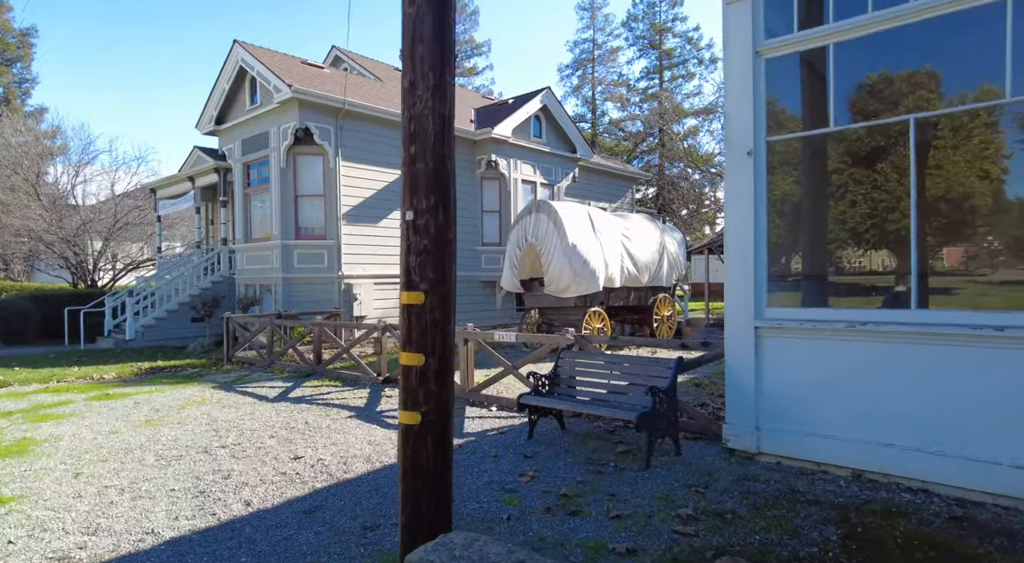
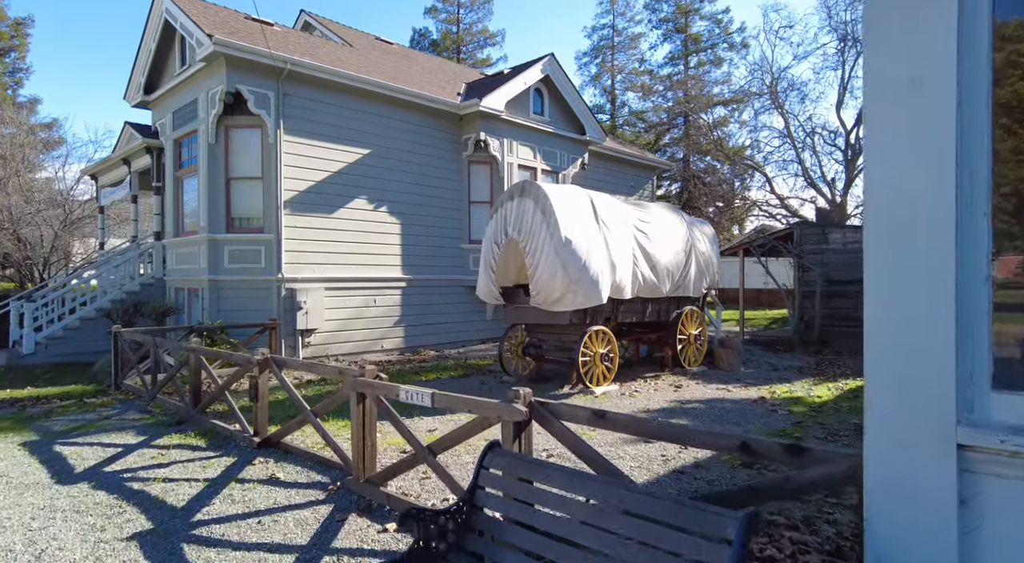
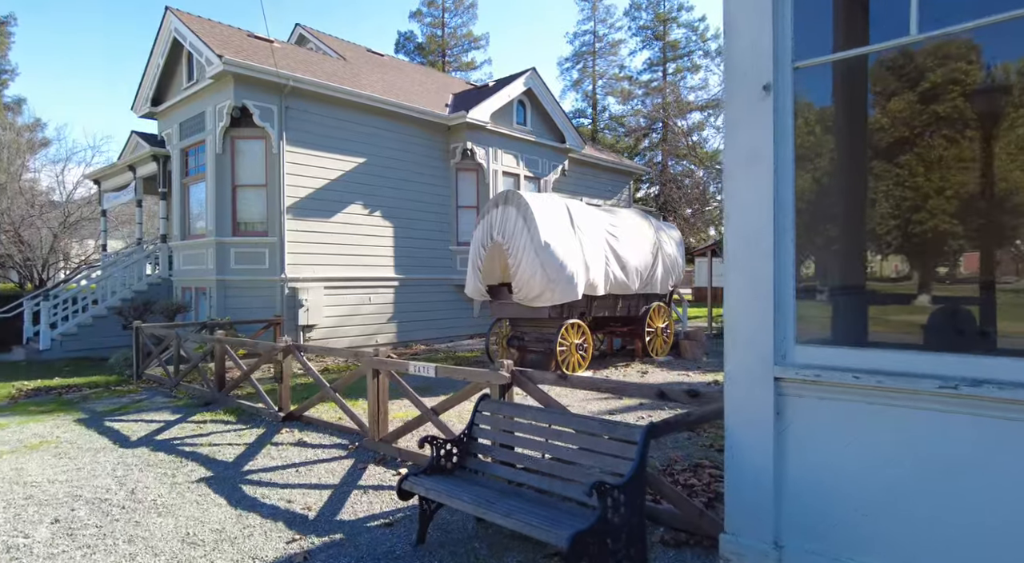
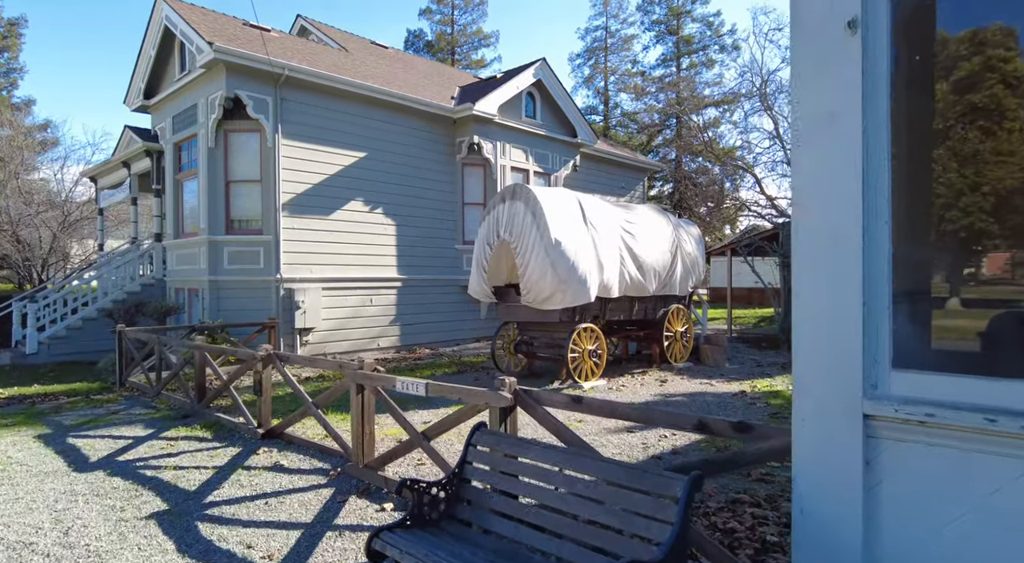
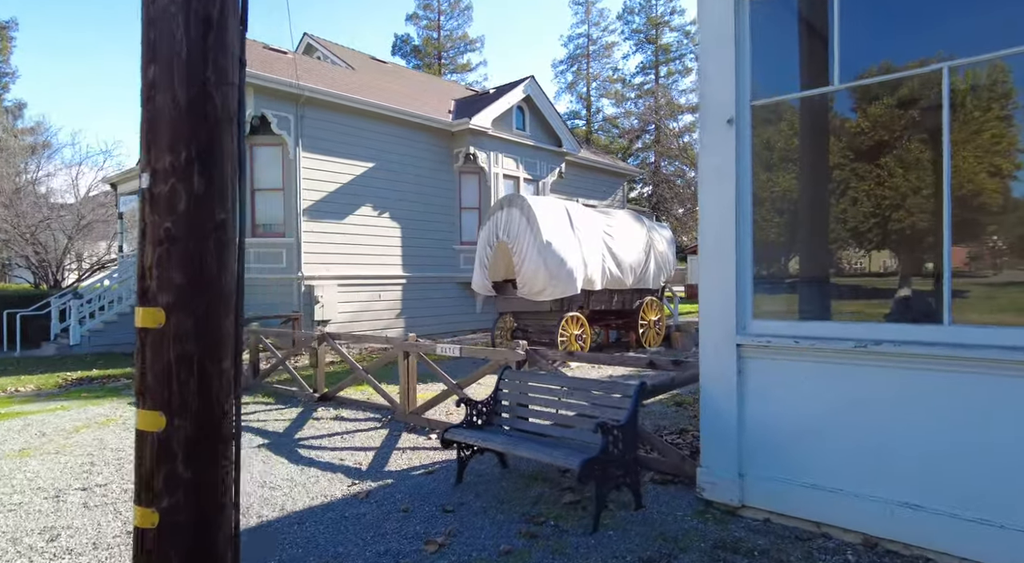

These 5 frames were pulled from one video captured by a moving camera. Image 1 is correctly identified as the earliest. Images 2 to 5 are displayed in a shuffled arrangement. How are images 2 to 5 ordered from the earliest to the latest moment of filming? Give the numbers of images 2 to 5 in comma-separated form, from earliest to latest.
5, 3, 4, 2
